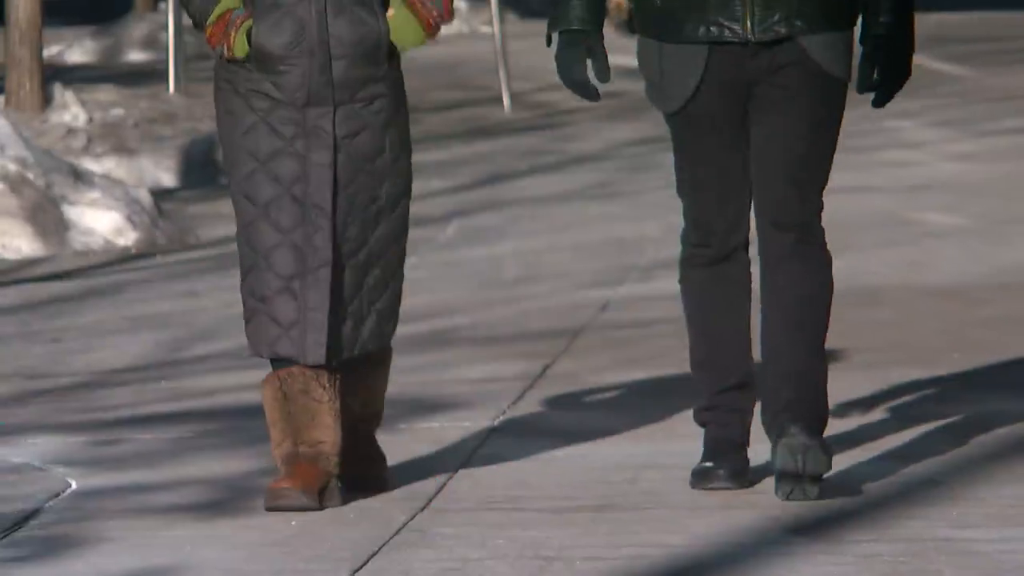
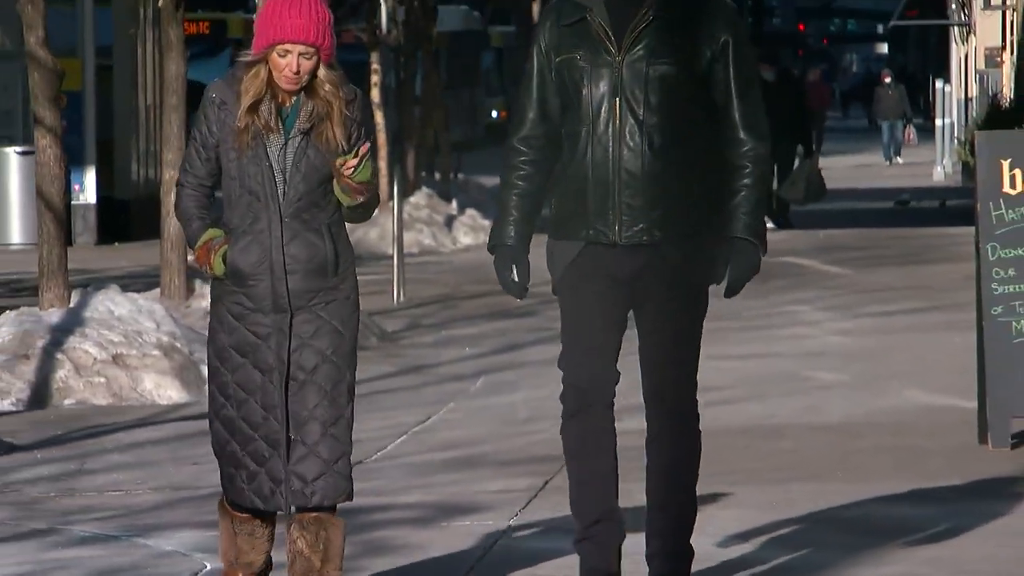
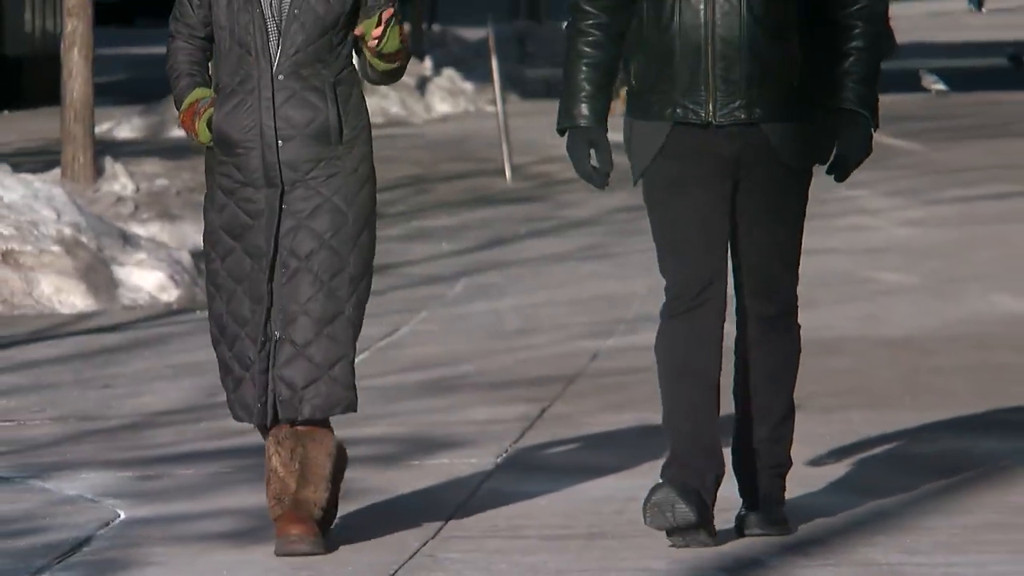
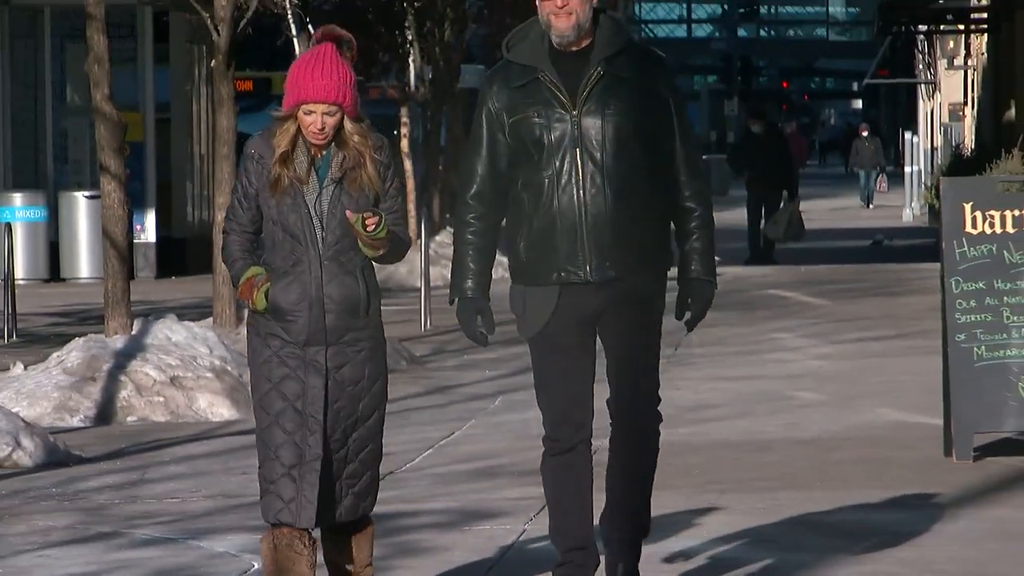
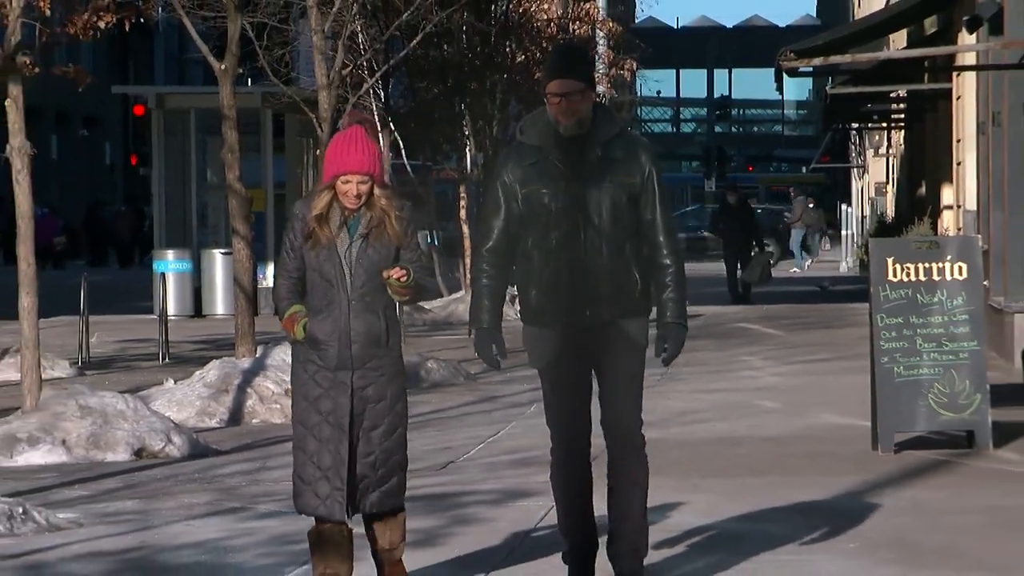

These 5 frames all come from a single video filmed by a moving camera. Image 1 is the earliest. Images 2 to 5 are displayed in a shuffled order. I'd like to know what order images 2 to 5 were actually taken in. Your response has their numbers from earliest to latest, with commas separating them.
3, 2, 4, 5
